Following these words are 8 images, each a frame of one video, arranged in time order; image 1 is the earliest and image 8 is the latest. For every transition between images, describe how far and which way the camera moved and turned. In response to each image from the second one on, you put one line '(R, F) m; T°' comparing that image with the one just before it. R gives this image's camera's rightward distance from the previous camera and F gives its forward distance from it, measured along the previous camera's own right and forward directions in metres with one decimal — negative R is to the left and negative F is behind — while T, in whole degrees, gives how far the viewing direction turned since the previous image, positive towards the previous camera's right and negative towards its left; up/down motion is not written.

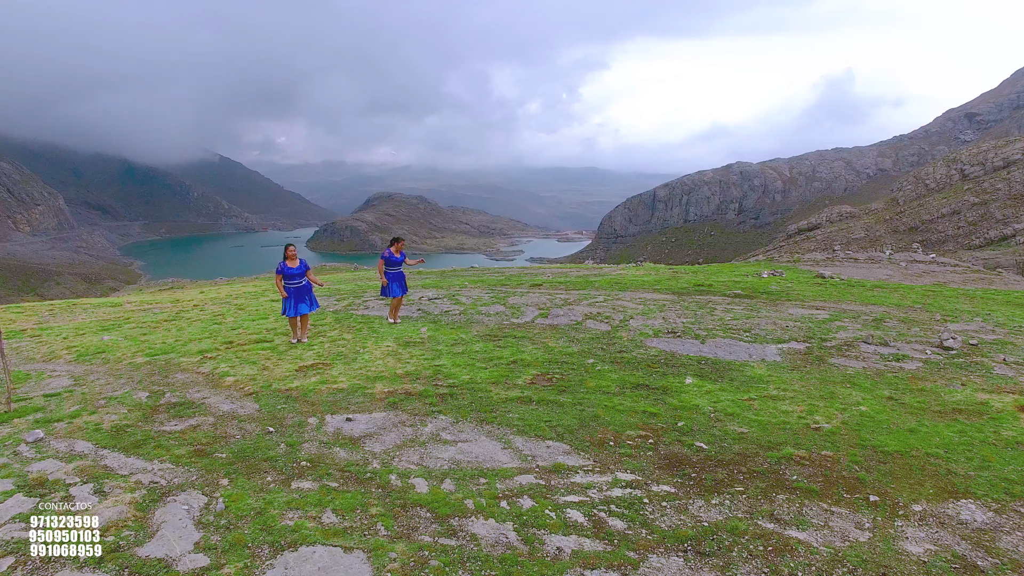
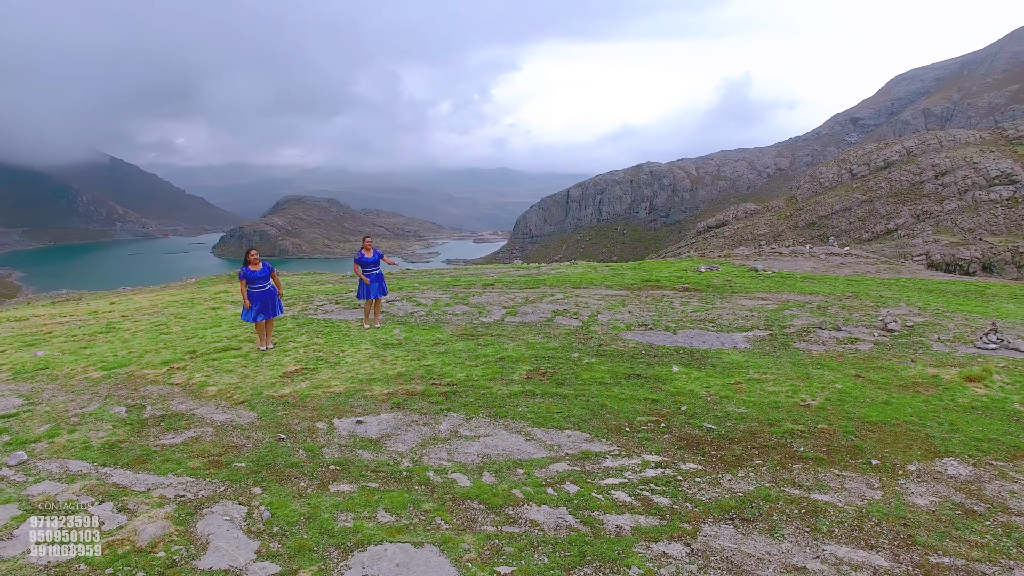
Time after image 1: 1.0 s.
(-1.3, -0.2) m; +8°
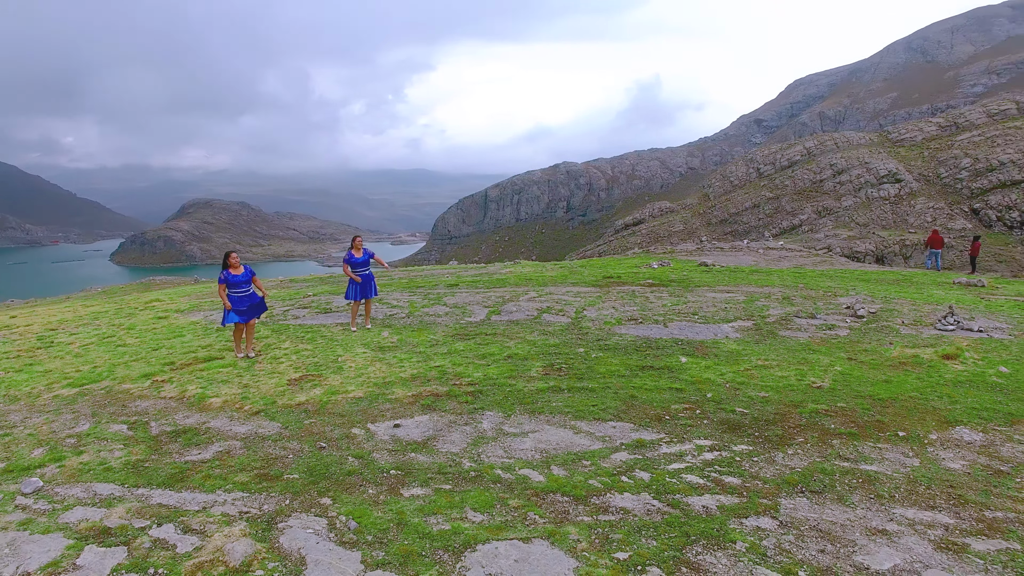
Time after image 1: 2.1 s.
(-1.6, 0.0) m; +8°
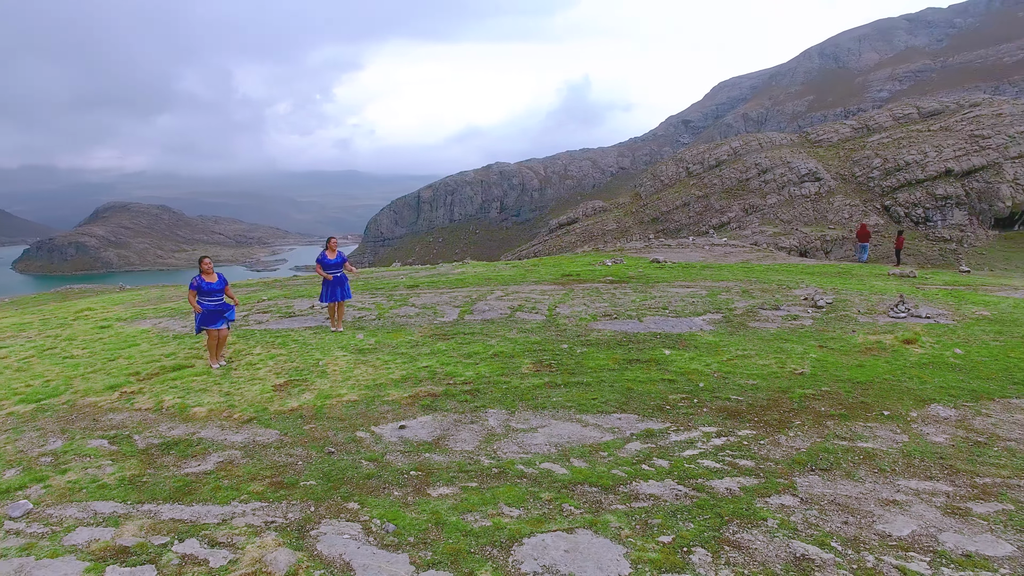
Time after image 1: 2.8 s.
(-0.9, 0.0) m; +6°
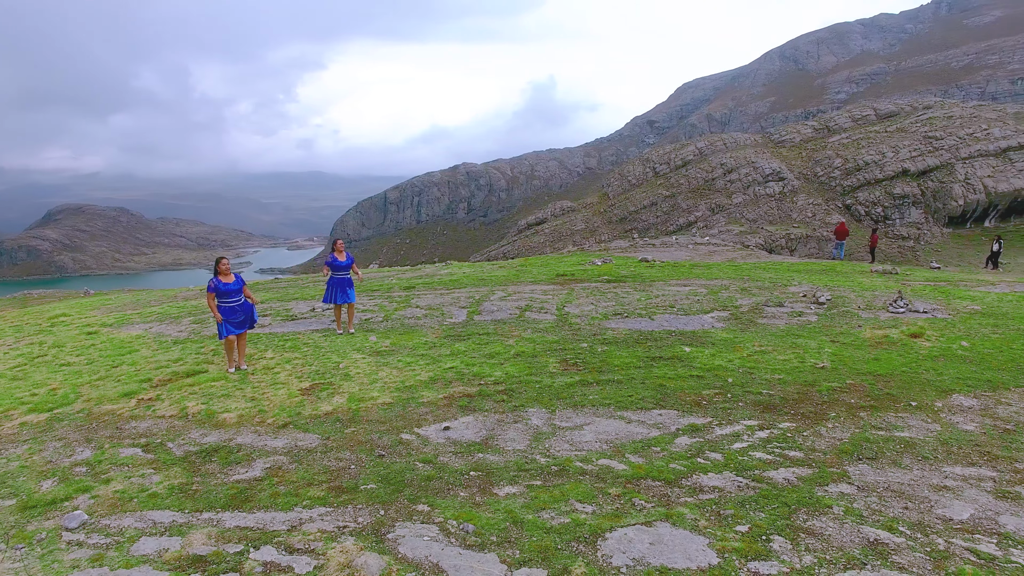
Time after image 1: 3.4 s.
(-1.0, 0.0) m; +3°
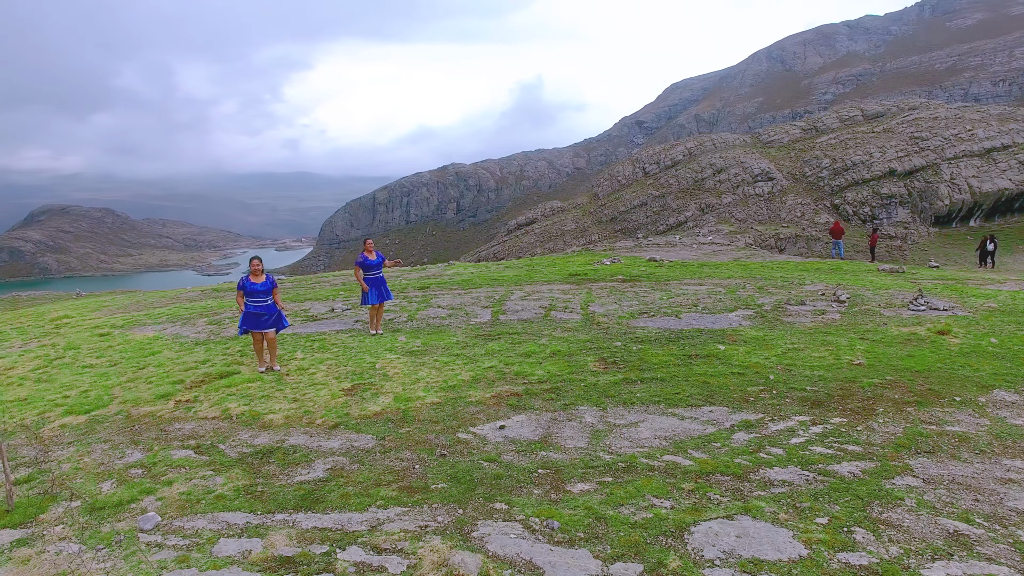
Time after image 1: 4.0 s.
(-0.9, 0.0) m; +1°
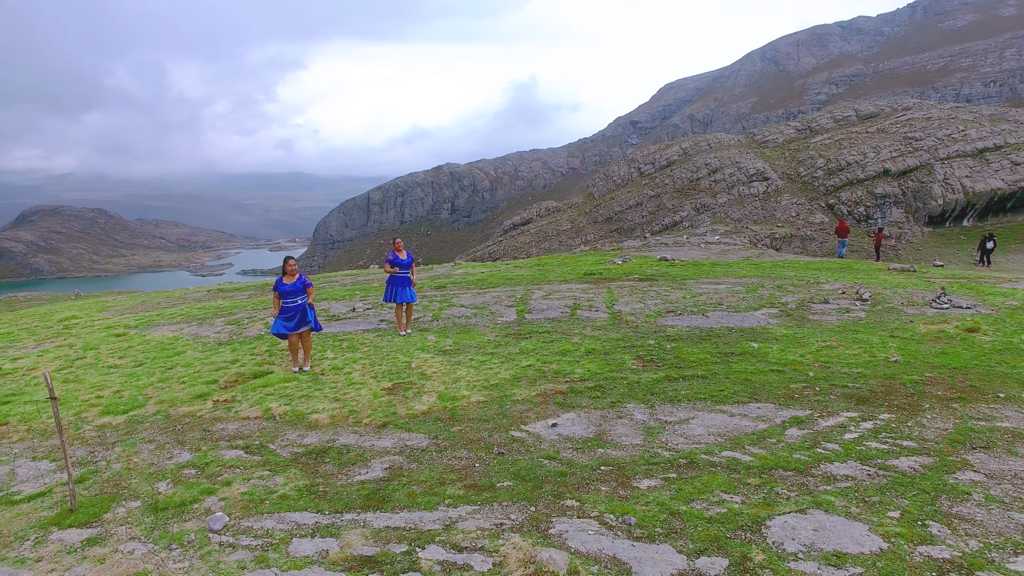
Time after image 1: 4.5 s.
(-0.8, 0.0) m; +1°
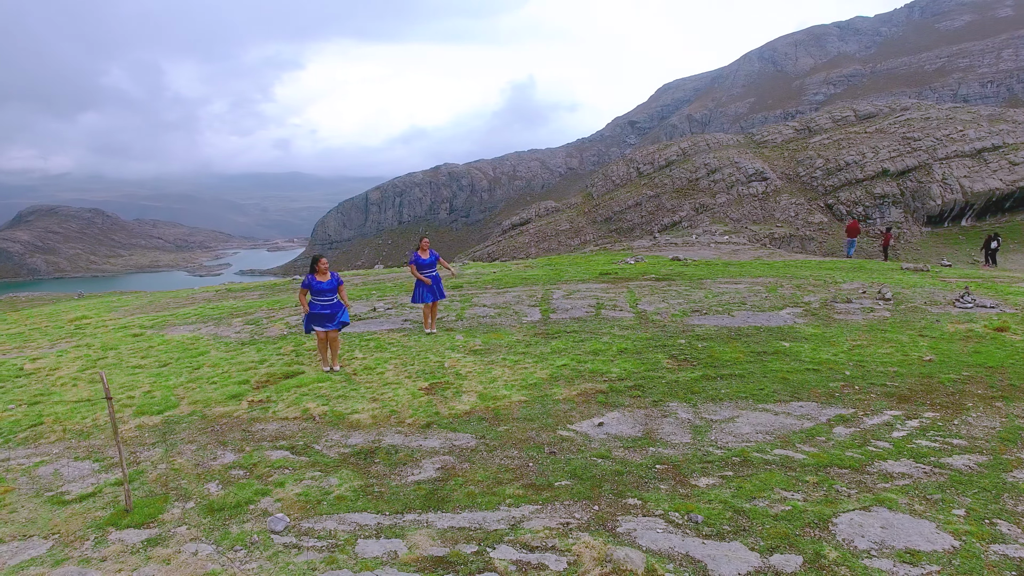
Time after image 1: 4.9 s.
(-0.7, 0.0) m; +1°
